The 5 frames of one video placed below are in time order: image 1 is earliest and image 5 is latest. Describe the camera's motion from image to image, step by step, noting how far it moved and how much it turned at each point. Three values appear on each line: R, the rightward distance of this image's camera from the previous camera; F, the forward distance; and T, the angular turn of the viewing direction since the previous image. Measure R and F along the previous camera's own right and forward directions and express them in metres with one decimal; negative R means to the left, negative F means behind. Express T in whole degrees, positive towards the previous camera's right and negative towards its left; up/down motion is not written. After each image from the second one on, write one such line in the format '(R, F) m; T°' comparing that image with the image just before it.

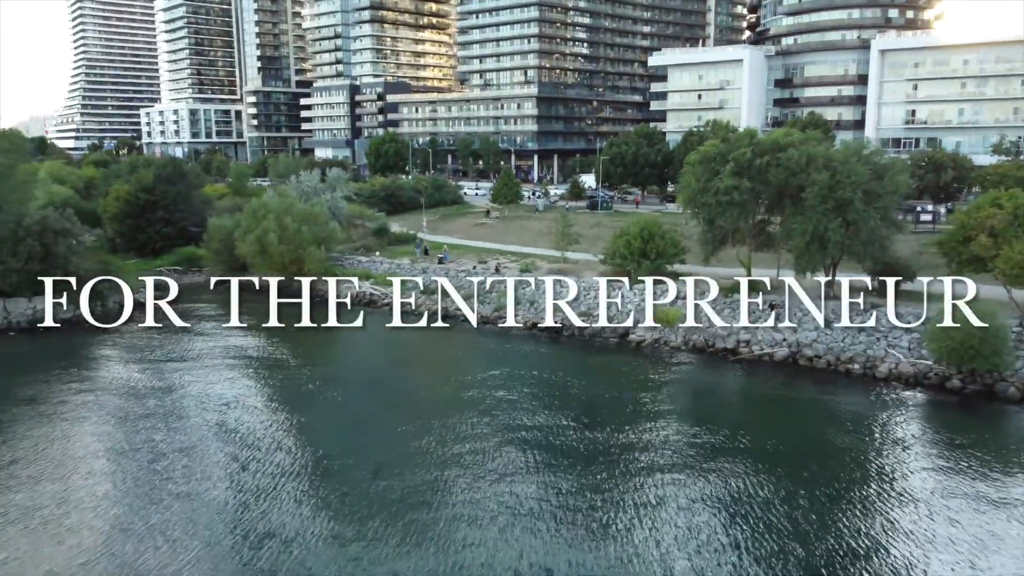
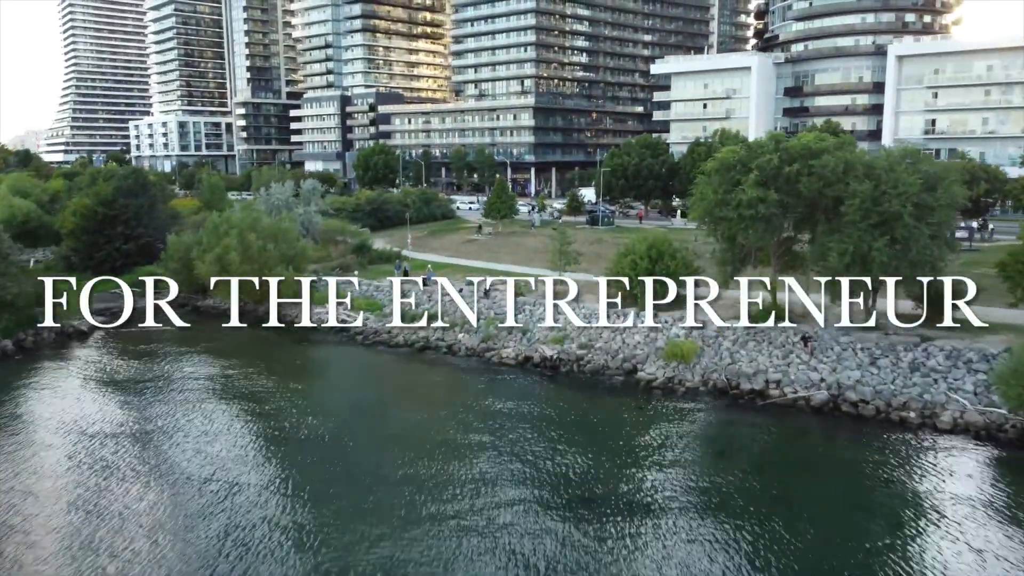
(+0.4, +5.8) m; 0°
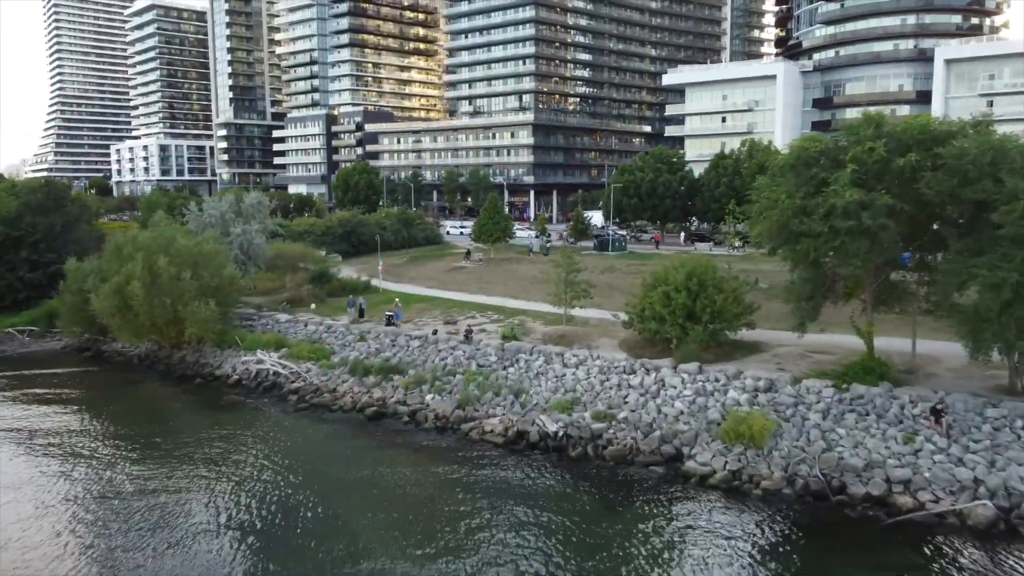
(+0.4, +11.2) m; 0°
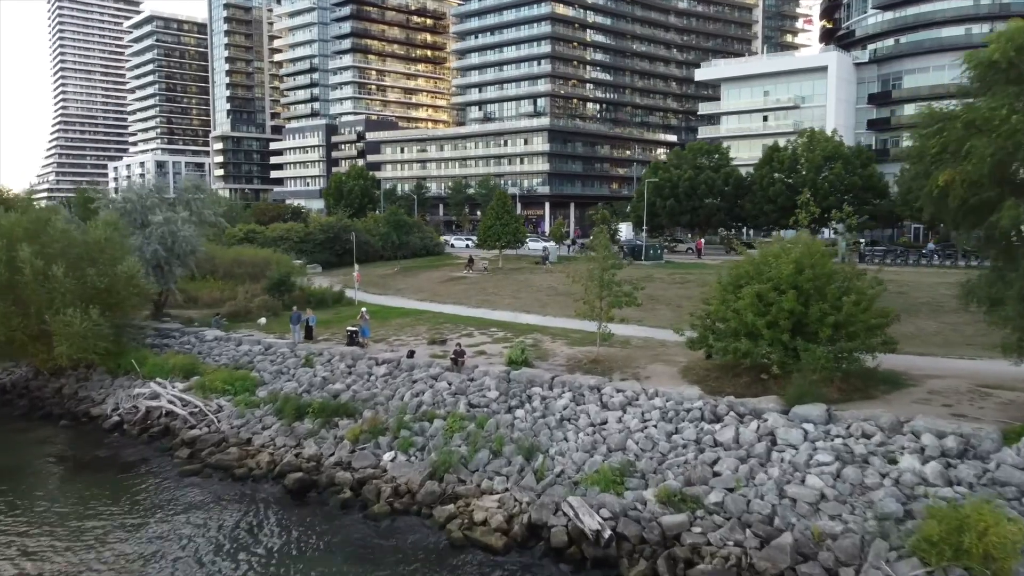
(+0.1, +11.0) m; -1°
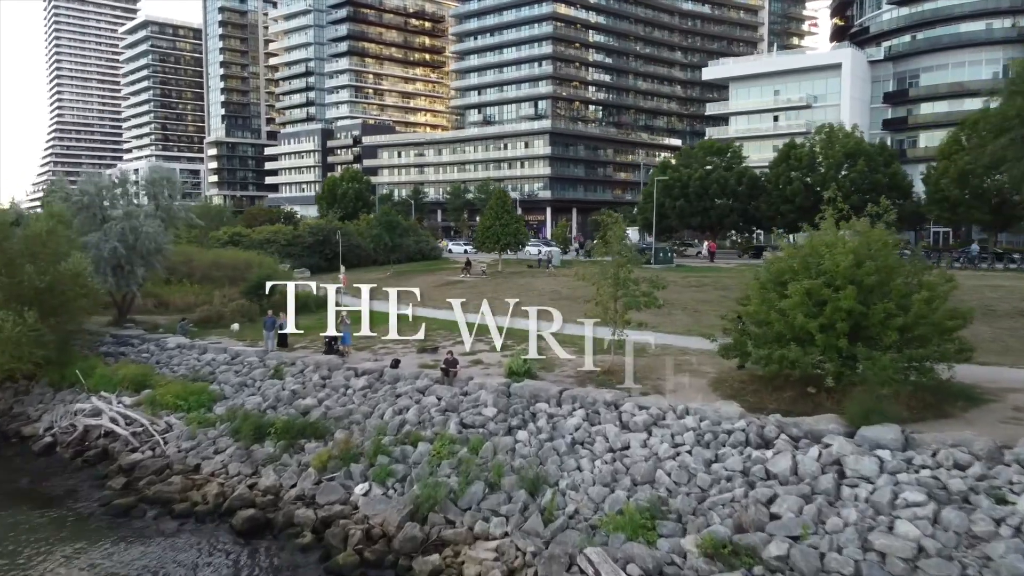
(0.0, +3.4) m; 0°
